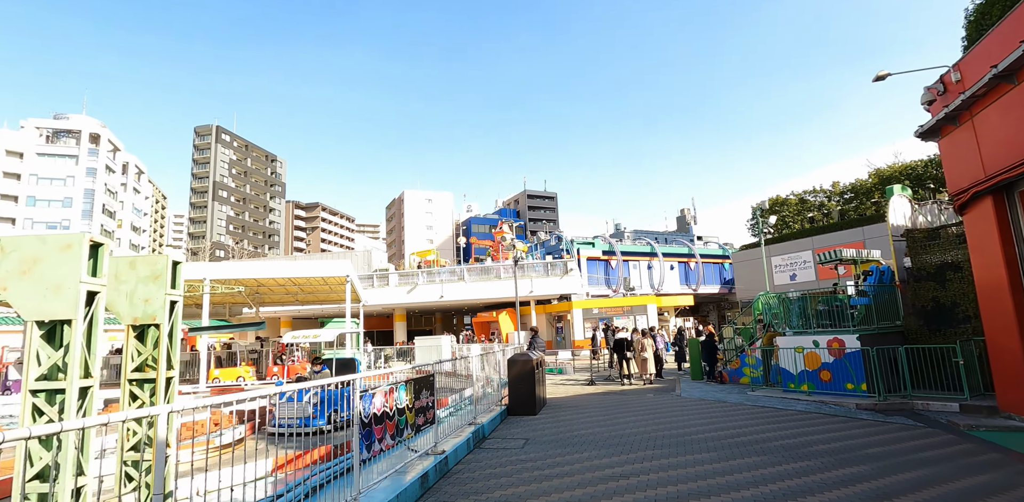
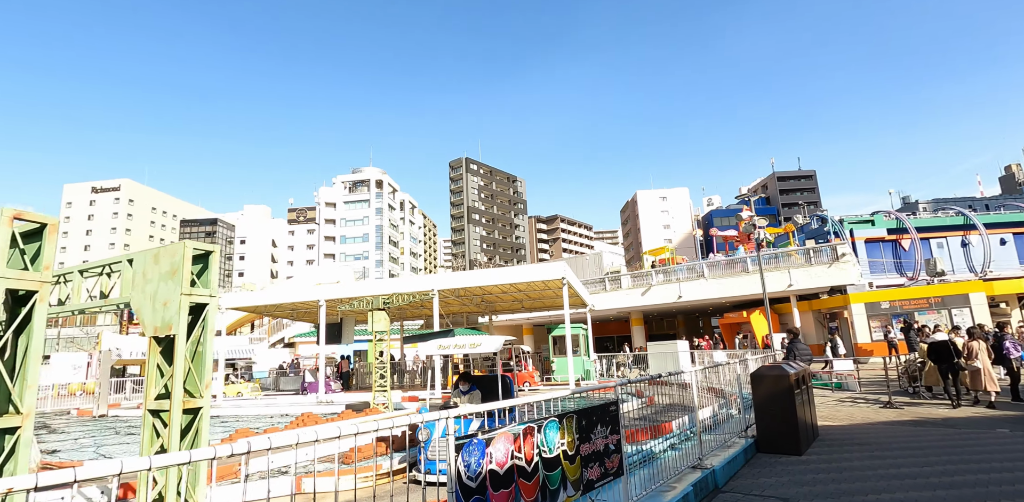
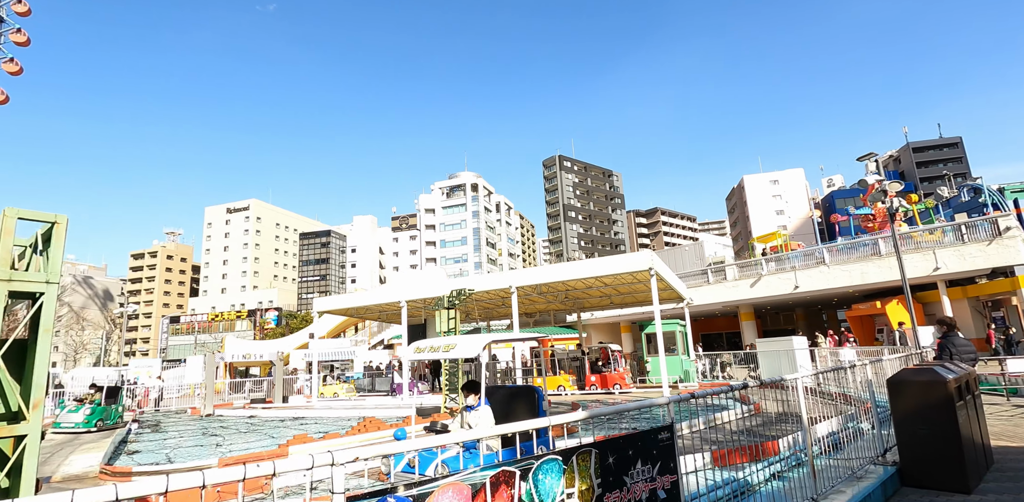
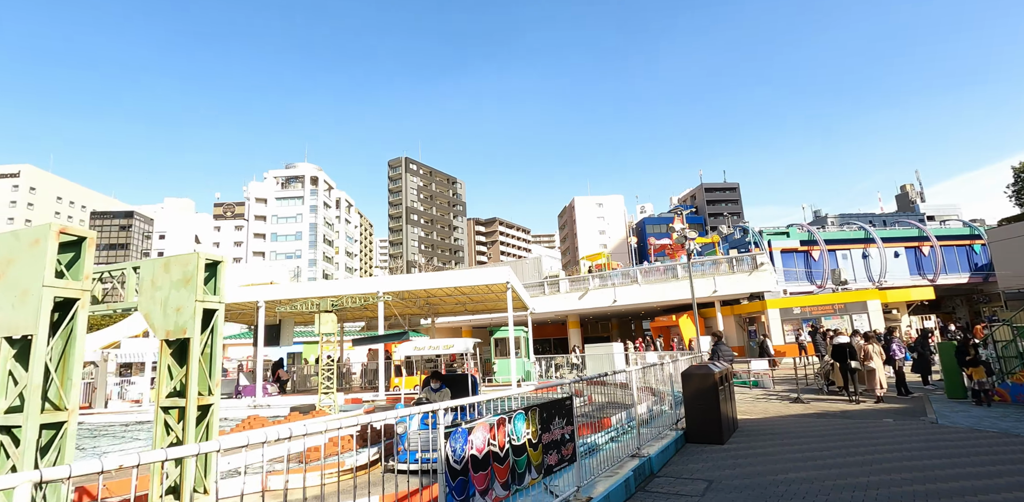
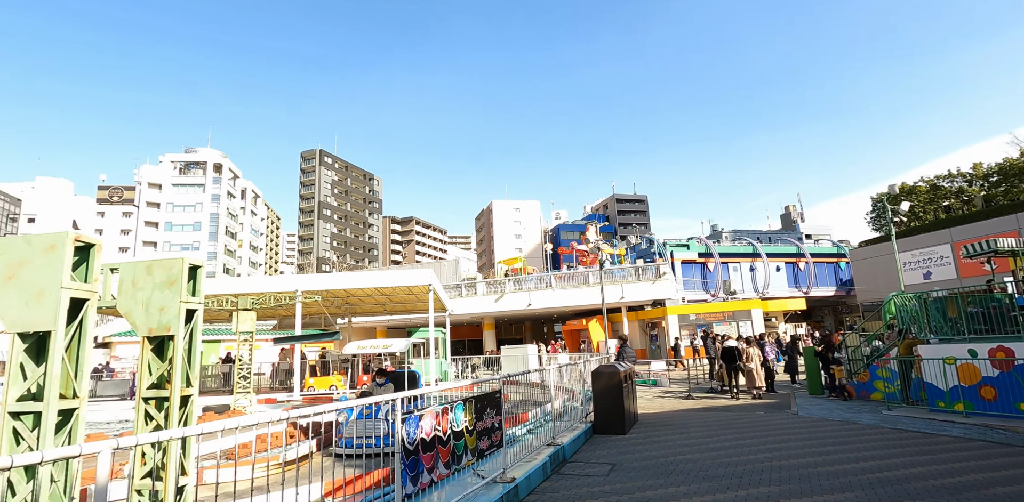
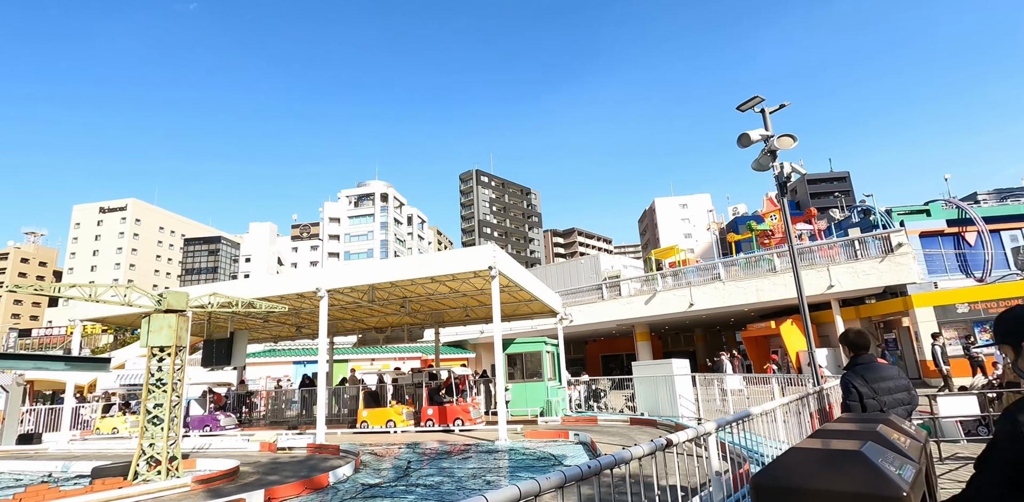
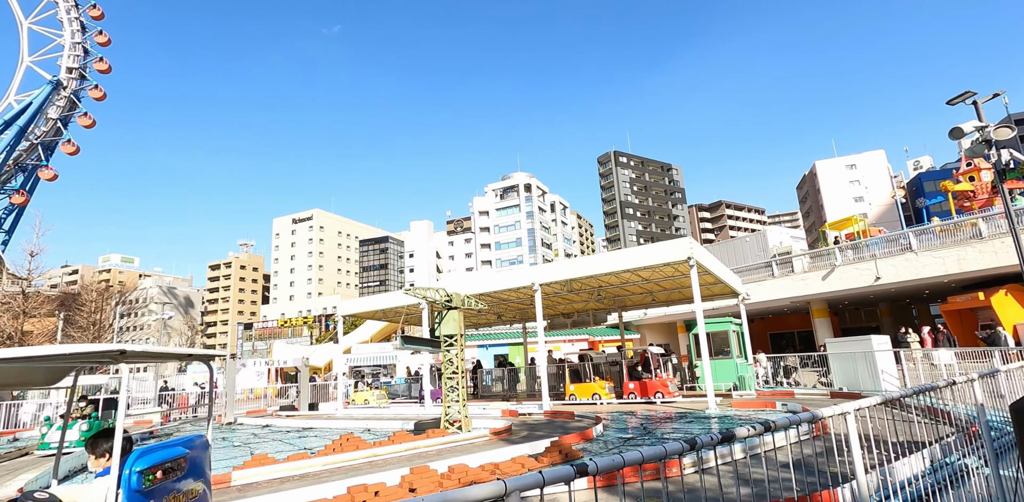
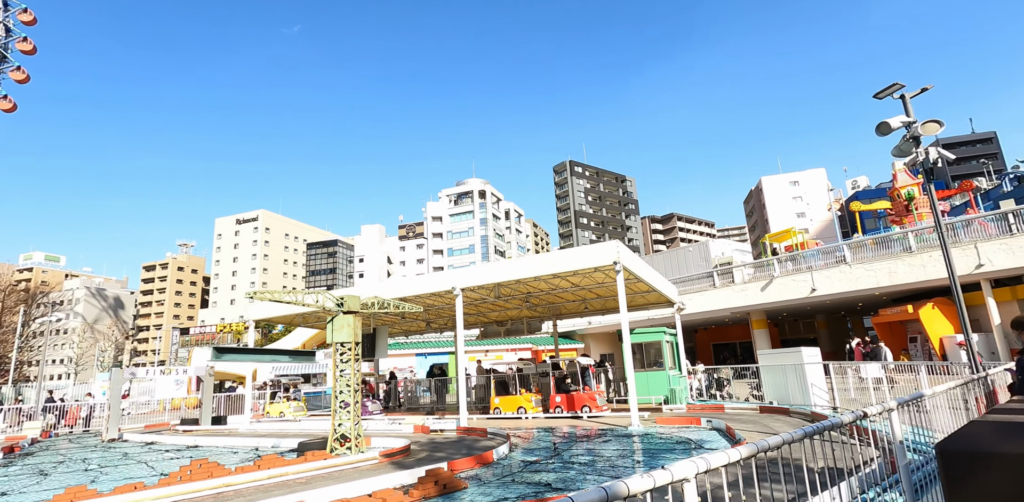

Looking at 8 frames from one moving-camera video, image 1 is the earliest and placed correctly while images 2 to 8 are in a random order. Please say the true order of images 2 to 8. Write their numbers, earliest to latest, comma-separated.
5, 4, 2, 3, 7, 8, 6
